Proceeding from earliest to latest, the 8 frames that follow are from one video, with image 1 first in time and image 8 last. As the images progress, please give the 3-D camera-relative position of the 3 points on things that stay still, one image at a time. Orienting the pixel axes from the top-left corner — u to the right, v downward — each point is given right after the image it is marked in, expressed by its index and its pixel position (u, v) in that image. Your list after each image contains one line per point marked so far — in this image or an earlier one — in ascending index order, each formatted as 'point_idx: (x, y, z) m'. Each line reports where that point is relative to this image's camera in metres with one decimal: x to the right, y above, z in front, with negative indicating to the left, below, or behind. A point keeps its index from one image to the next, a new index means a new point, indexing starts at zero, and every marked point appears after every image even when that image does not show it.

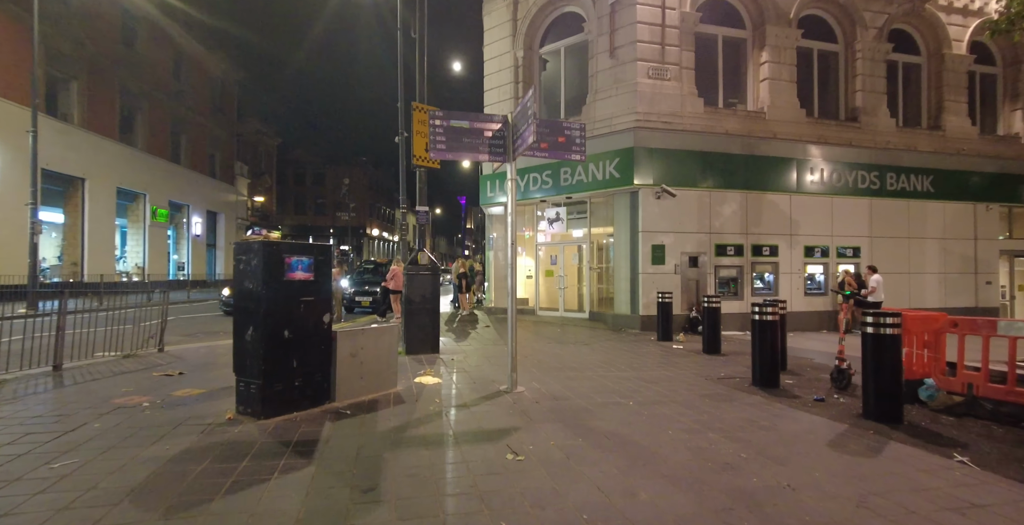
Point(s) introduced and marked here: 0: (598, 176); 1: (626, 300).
0: (+2.4, +2.4, +13.1) m
1: (+3.1, -1.0, +12.8) m
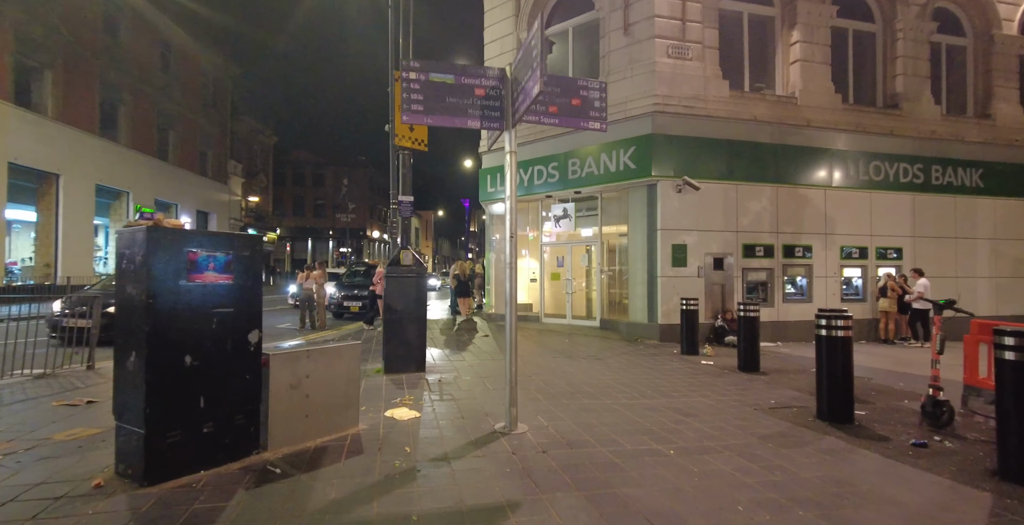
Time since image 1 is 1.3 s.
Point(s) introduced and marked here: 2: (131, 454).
0: (+2.5, +2.4, +11.7) m
1: (+3.2, -1.1, +11.4) m
2: (-2.5, -1.2, +3.1) m
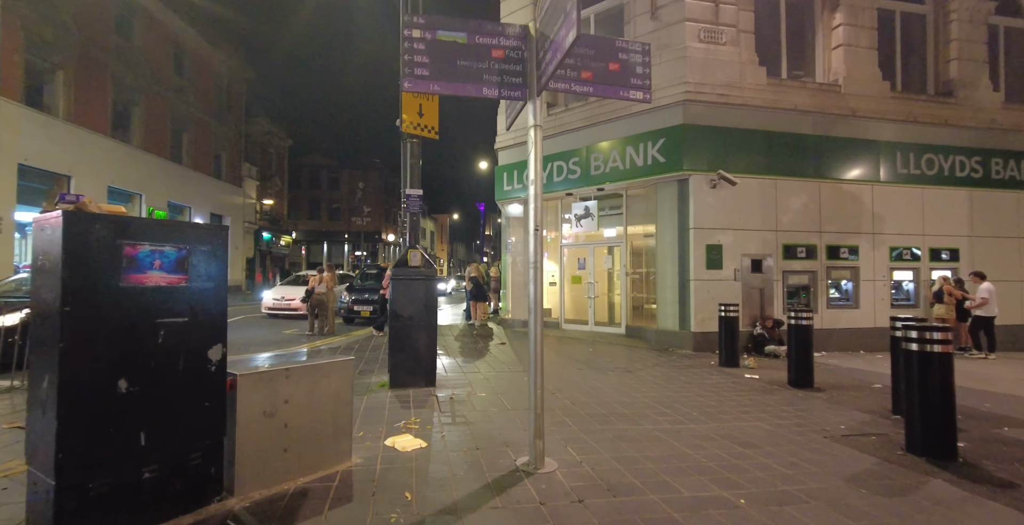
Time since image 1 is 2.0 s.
0: (+2.9, +2.3, +10.8) m
1: (+3.6, -1.1, +10.5) m
2: (-2.3, -1.2, +2.3) m
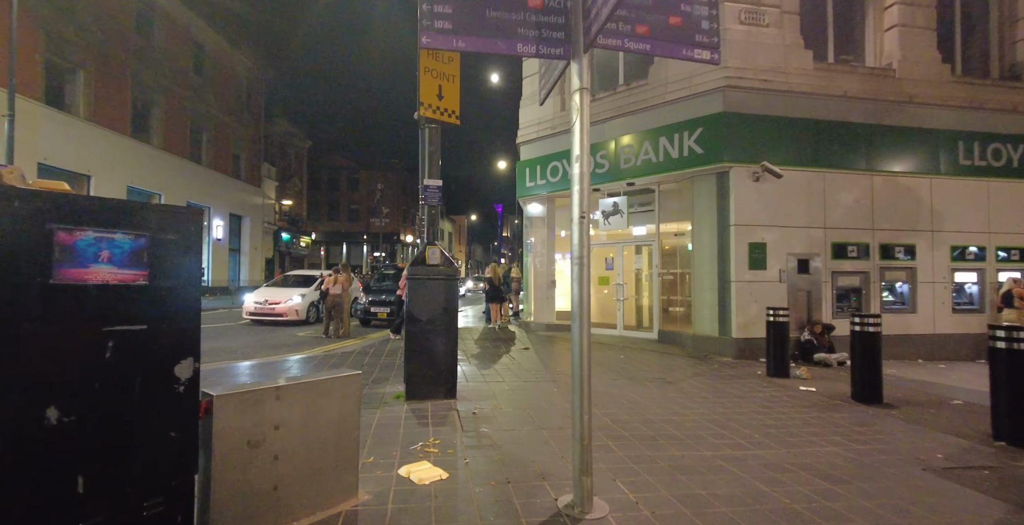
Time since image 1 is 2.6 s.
0: (+3.5, +2.3, +10.1) m
1: (+4.1, -1.1, +9.7) m
2: (-2.1, -1.2, +1.7) m
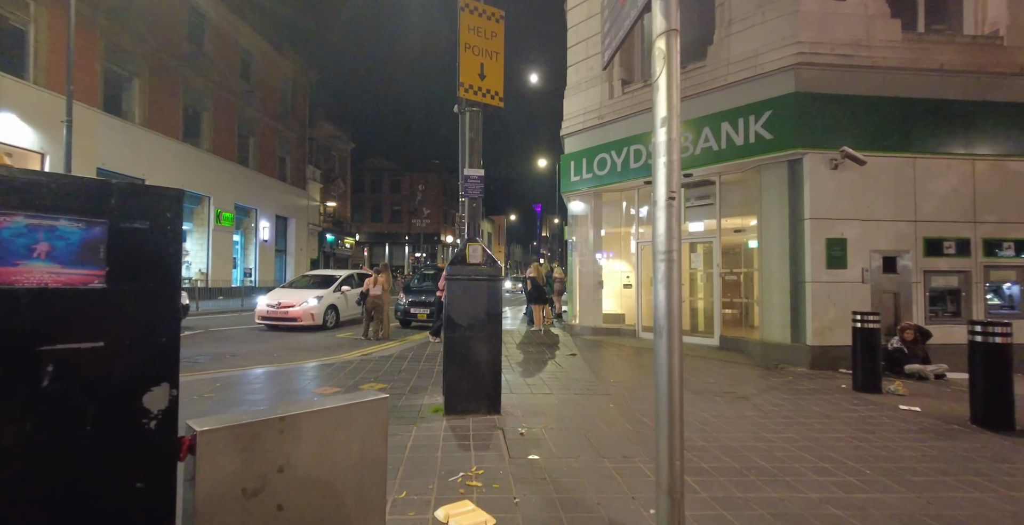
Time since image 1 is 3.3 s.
0: (+4.3, +2.4, +9.1) m
1: (+5.0, -1.1, +8.7) m
2: (-1.9, -1.2, +1.3) m
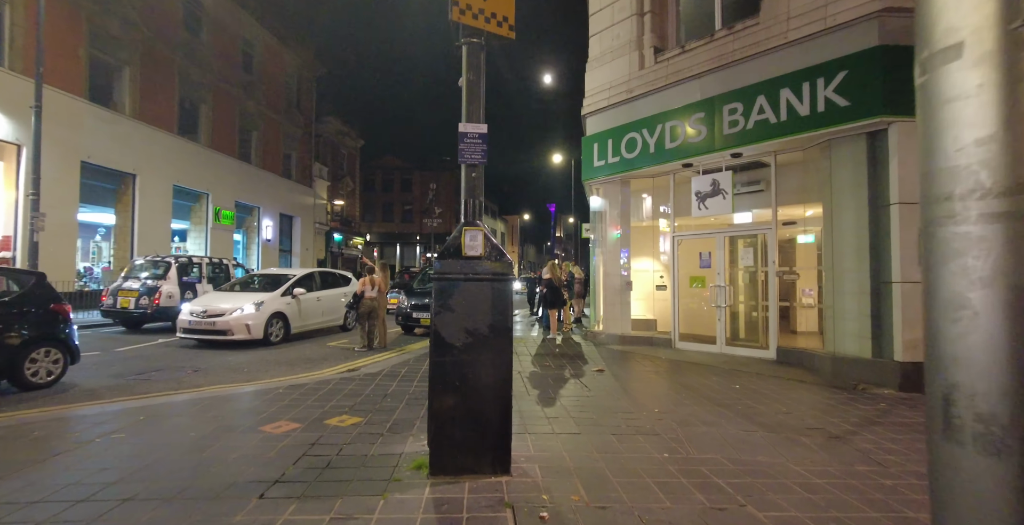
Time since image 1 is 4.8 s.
0: (+4.6, +2.4, +7.5) m
1: (+5.2, -1.0, +7.0) m
2: (-1.9, -1.1, -0.2) m
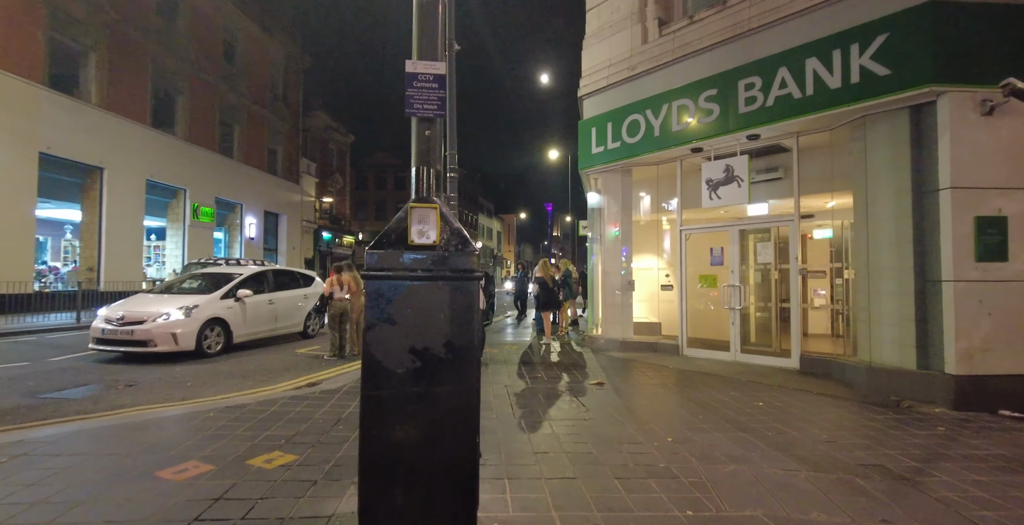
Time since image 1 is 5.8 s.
0: (+4.4, +2.5, +6.5) m
1: (+5.0, -1.0, +6.0) m
2: (-2.0, -1.1, -1.2) m
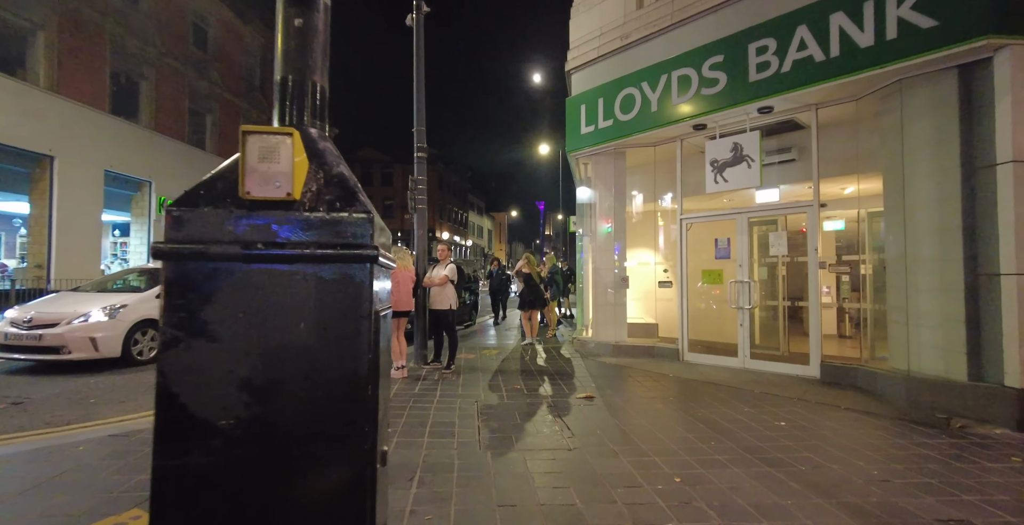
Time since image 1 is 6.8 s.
0: (+4.0, +2.6, +5.5) m
1: (+4.7, -0.9, +5.0) m
2: (-2.3, -1.0, -2.3) m
